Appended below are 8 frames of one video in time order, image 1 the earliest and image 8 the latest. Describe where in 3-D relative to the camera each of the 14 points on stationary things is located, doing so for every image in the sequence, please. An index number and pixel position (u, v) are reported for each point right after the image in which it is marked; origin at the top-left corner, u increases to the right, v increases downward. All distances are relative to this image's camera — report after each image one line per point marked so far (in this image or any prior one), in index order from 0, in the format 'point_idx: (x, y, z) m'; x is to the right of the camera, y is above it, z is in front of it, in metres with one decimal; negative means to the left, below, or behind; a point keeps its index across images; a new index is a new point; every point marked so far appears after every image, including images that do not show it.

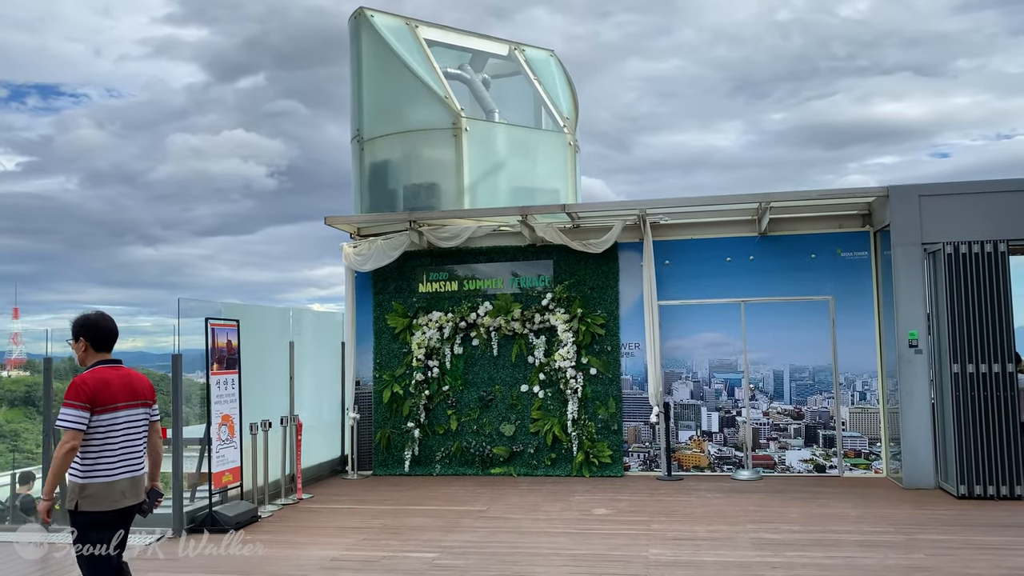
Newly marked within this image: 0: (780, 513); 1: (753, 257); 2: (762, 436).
0: (+2.3, -2.0, +7.2) m
1: (+2.7, +0.3, +9.4) m
2: (+2.8, -1.6, +9.2) m
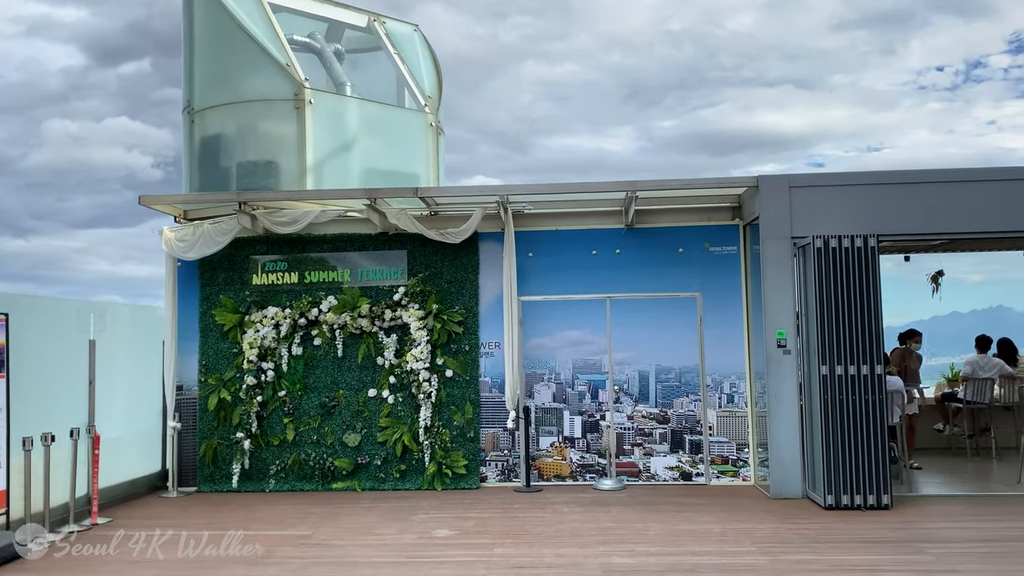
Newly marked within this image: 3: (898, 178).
0: (+1.0, -1.9, +6.5) m
1: (+1.1, +0.4, +8.7) m
2: (+1.2, -1.6, +8.6) m
3: (+3.5, +1.0, +7.6) m
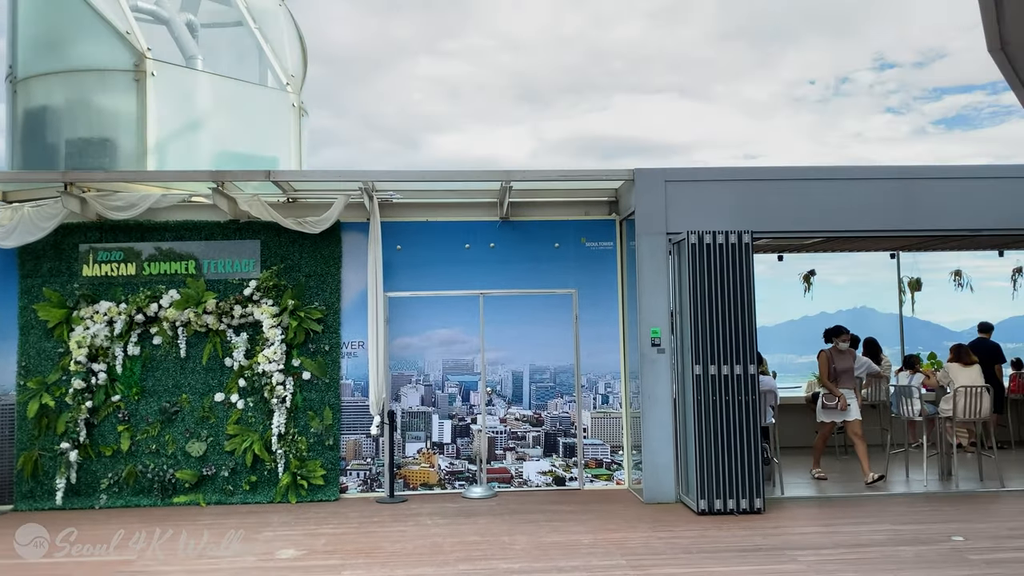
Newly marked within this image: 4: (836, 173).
0: (-0.1, -1.9, +6.1) m
1: (-0.2, +0.4, +8.2) m
2: (-0.1, -1.6, +8.1) m
3: (+2.4, +1.0, +7.5) m
4: (+2.9, +1.0, +7.6) m
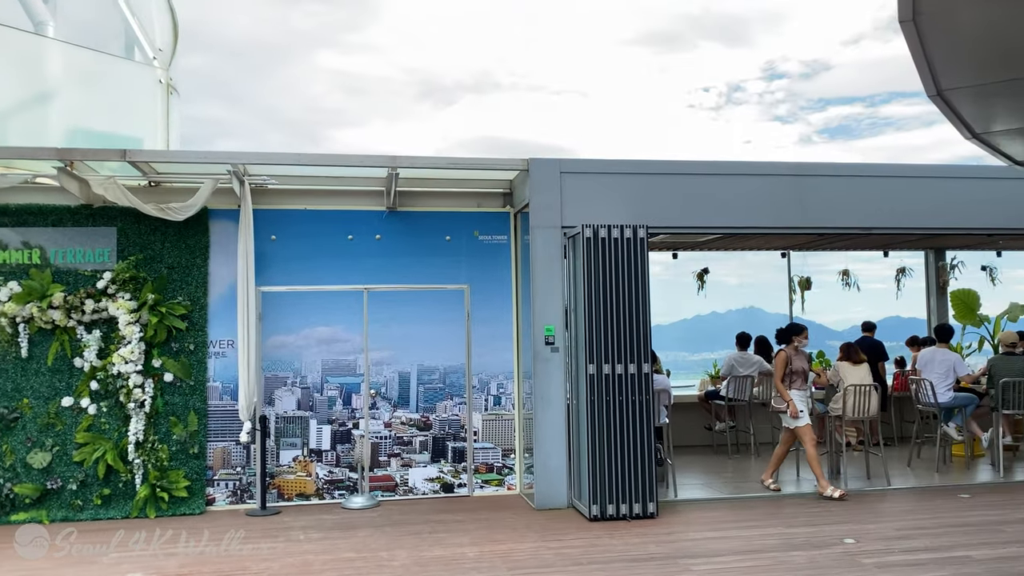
0: (-0.9, -1.8, +5.6) m
1: (-1.2, +0.5, +7.7) m
2: (-1.2, -1.5, +7.6) m
3: (+1.4, +1.1, +7.3) m
4: (+2.0, +1.1, +7.4) m
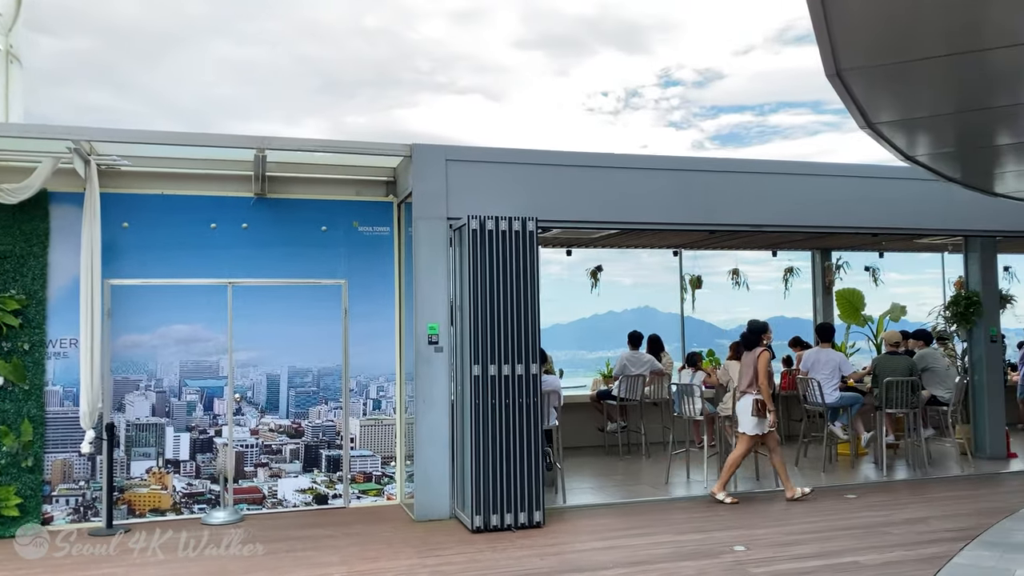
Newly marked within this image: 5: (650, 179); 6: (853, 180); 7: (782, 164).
0: (-1.7, -1.8, +5.0) m
1: (-2.2, +0.5, +7.1) m
2: (-2.2, -1.5, +6.9) m
3: (+0.4, +1.1, +6.9) m
4: (+1.0, +1.1, +7.1) m
5: (+1.2, +1.0, +7.2) m
6: (+3.3, +1.0, +8.0) m
7: (+2.5, +1.1, +7.7) m
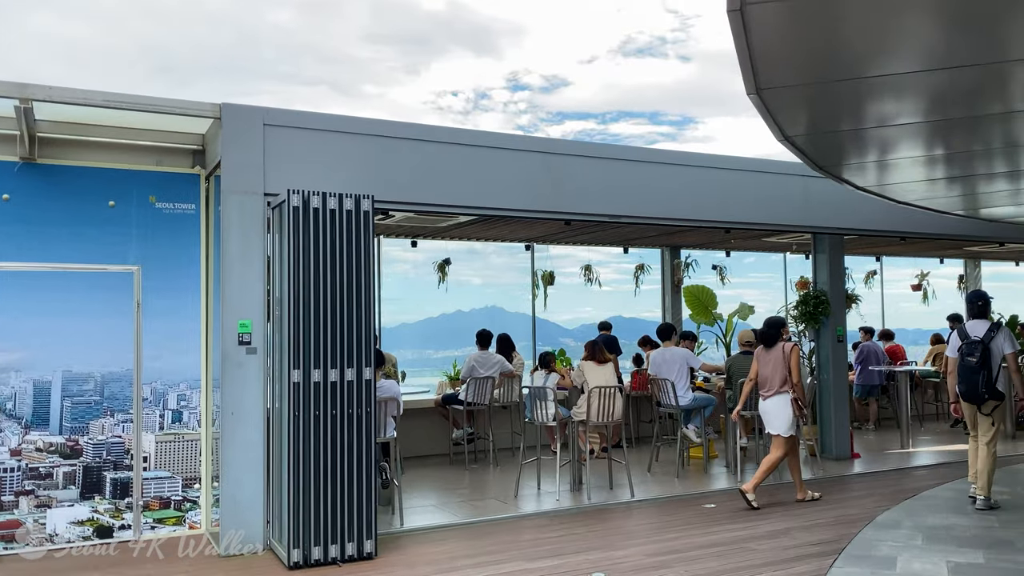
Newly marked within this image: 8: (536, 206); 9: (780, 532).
0: (-2.5, -1.7, +3.8) m
1: (-3.4, +0.6, +5.7) m
2: (-3.4, -1.4, +5.6) m
3: (-0.8, +1.1, +6.1) m
4: (-0.3, +1.1, +6.4) m
5: (-0.1, +1.0, +6.5) m
6: (+1.8, +1.1, +7.6) m
7: (+1.1, +1.2, +7.2) m
8: (+0.2, +0.7, +6.6) m
9: (+1.8, -1.7, +5.7) m
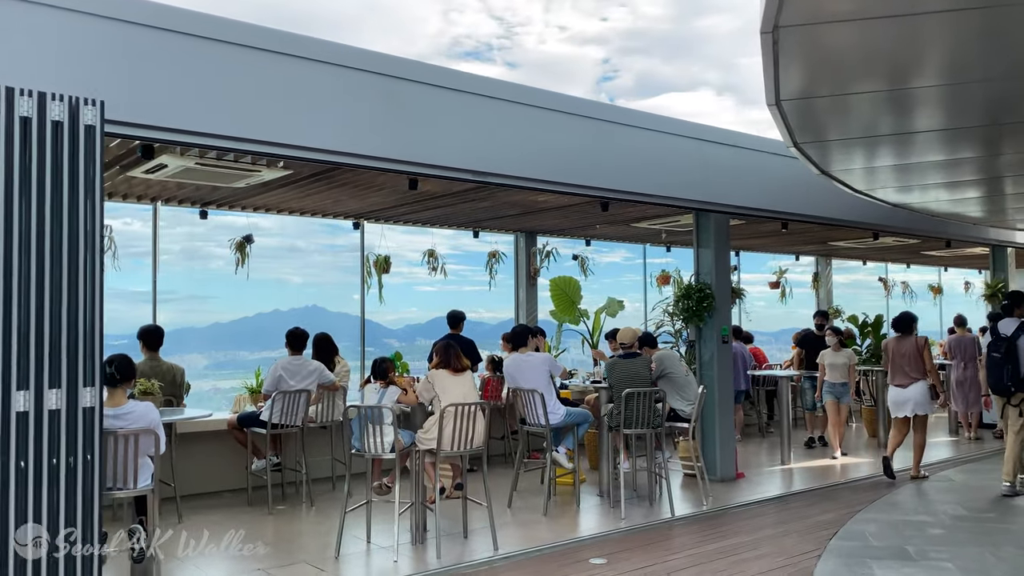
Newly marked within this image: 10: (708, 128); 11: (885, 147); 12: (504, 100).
0: (-2.9, -1.6, +1.4) m
1: (-4.2, +0.8, +3.1) m
2: (-4.1, -1.2, +3.0) m
3: (-1.6, +1.3, +4.0) m
4: (-1.2, +1.3, +4.4) m
5: (-1.0, +1.1, +4.5) m
6: (+0.6, +1.2, +6.0) m
7: (0.0, +1.3, +5.5) m
8: (-0.8, +0.8, +4.8) m
9: (+1.0, -1.6, +4.1) m
10: (+1.6, +1.4, +7.0) m
11: (+2.7, +1.0, +5.9) m
12: (0.0, +1.2, +5.5) m
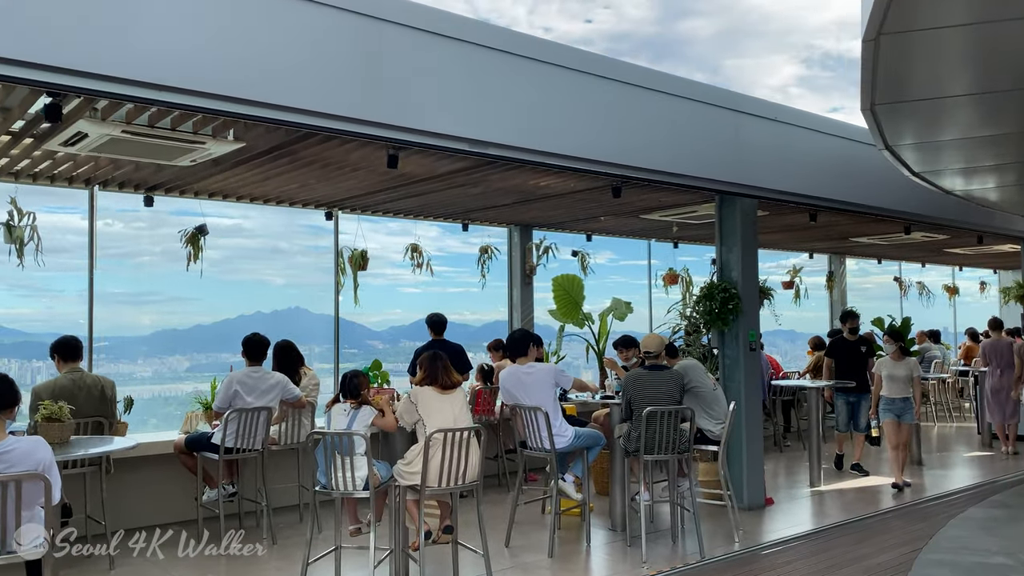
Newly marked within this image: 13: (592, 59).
0: (-2.8, -1.5, +0.3) m
1: (-4.1, +0.8, +2.0) m
2: (-4.1, -1.2, +1.9) m
3: (-1.6, +1.3, +3.0) m
4: (-1.2, +1.3, +3.4) m
5: (-1.0, +1.1, +3.6) m
6: (+0.6, +1.2, +5.1) m
7: (0.0, +1.3, +4.5) m
8: (-0.8, +0.8, +3.8) m
9: (+1.0, -1.6, +3.2) m
10: (+1.6, +1.4, +6.0) m
11: (+2.7, +1.0, +5.0) m
12: (0.0, +1.2, +4.5) m
13: (+0.5, +1.3, +5.0) m
